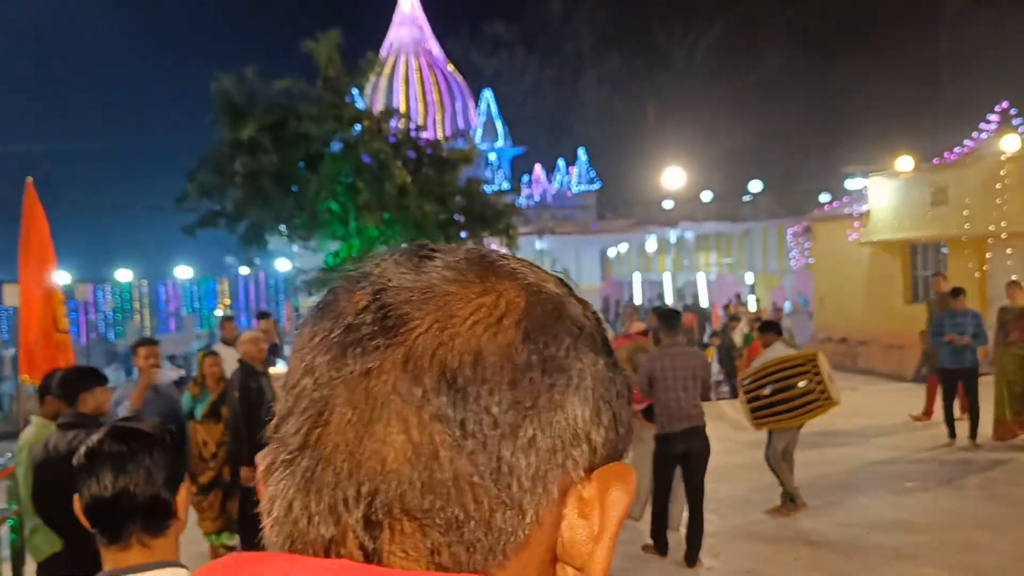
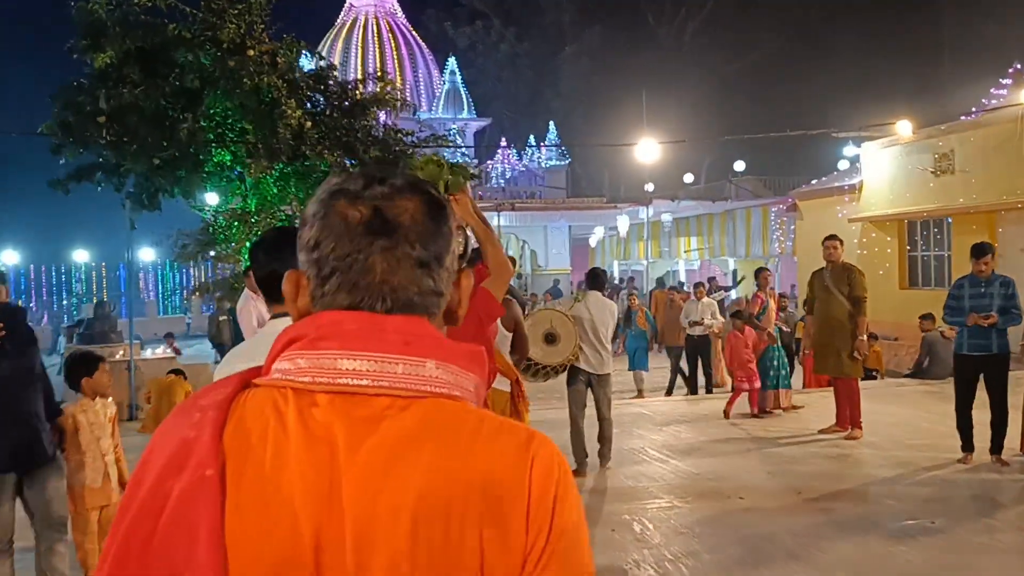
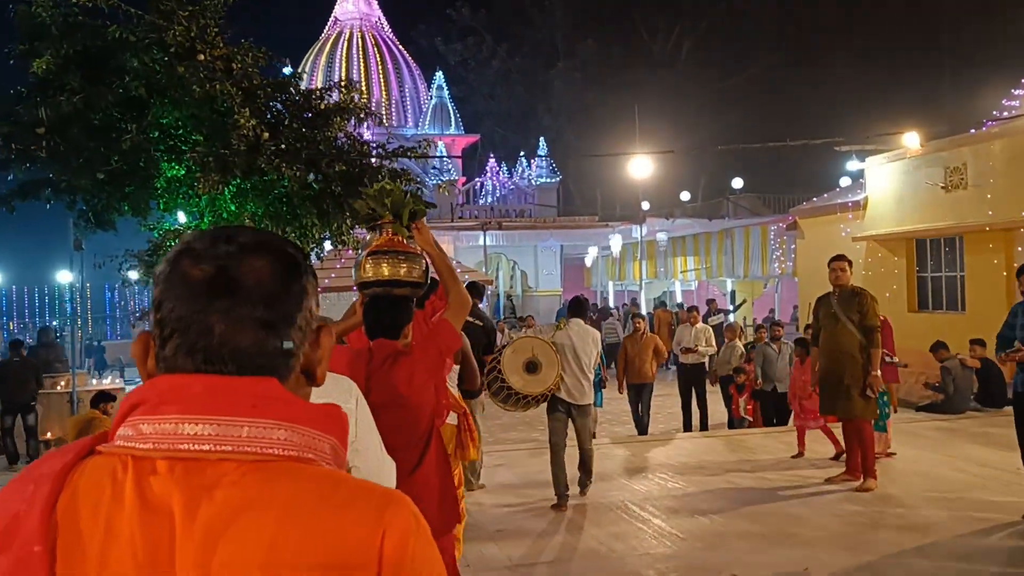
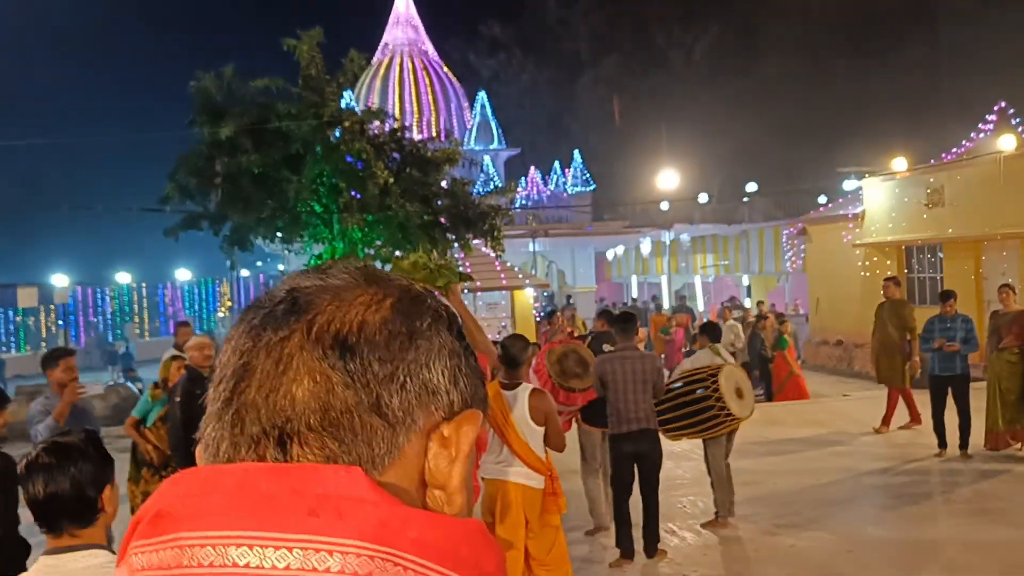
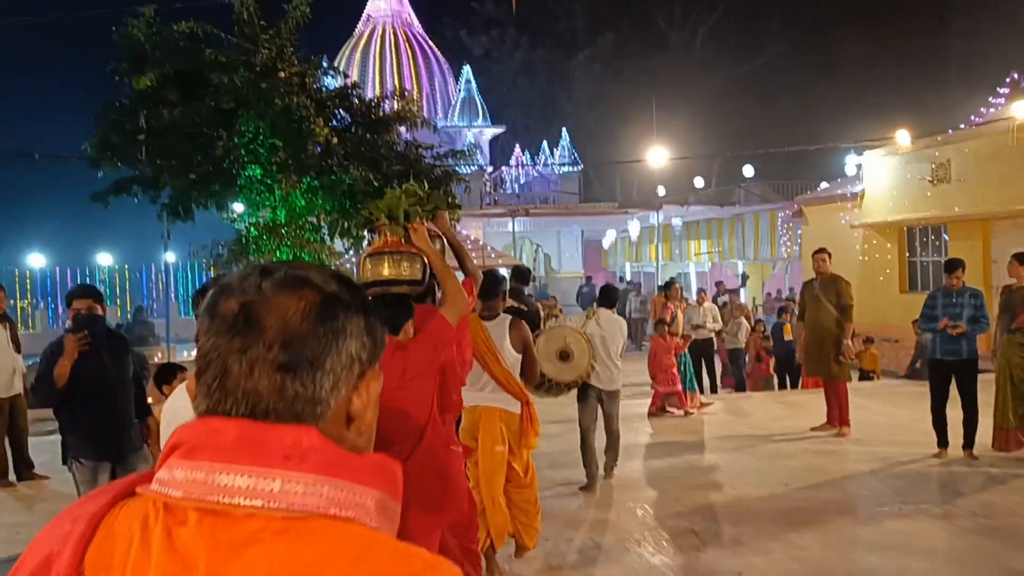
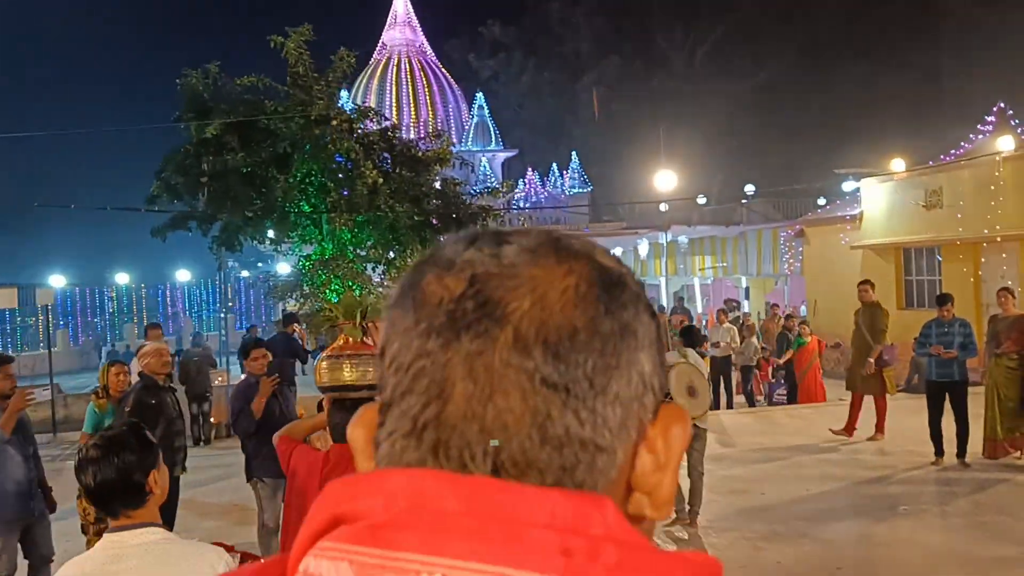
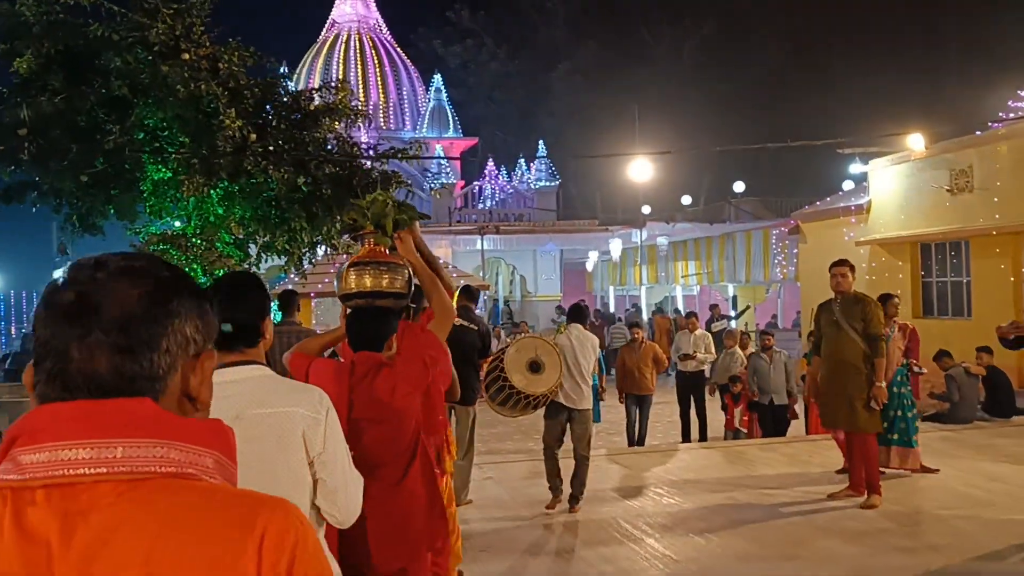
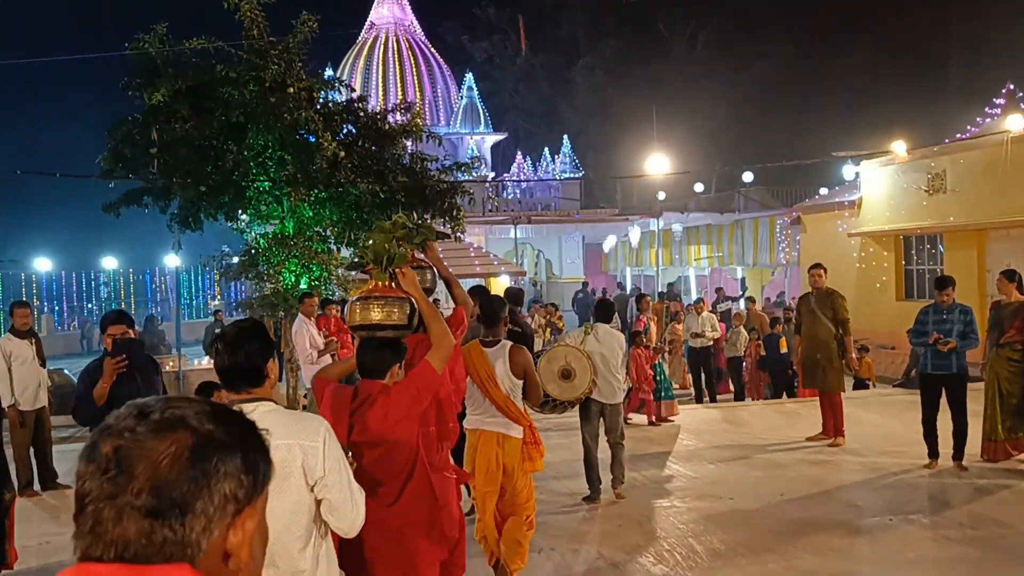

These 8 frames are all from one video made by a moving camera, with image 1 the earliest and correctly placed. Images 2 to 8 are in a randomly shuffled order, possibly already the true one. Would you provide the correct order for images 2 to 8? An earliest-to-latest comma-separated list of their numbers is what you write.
4, 6, 8, 5, 2, 3, 7
